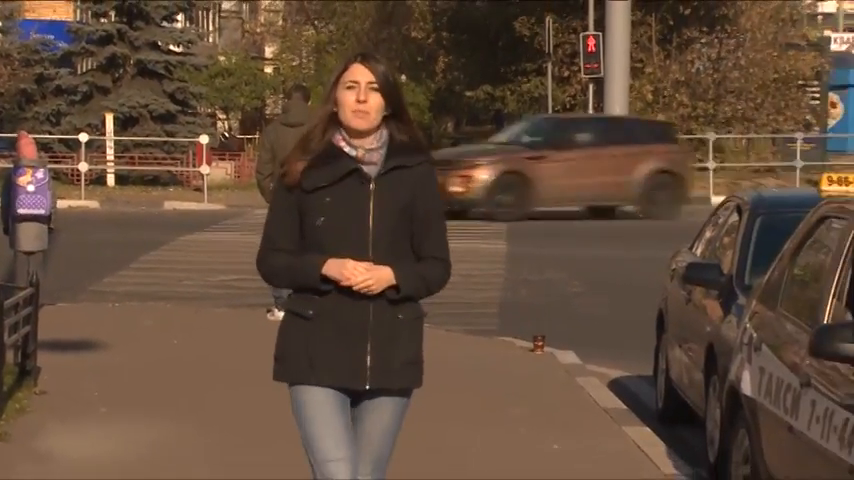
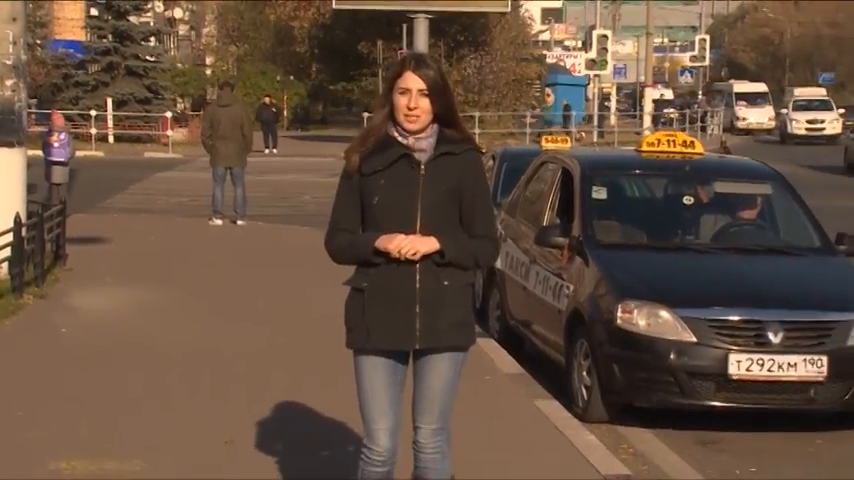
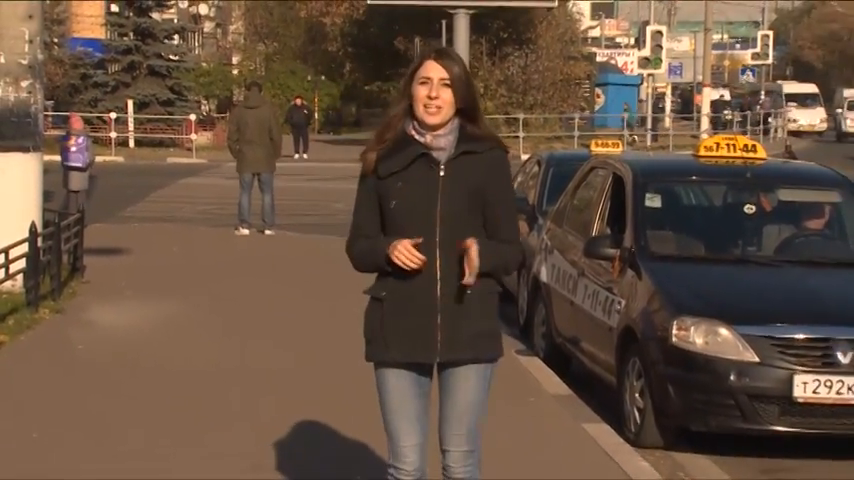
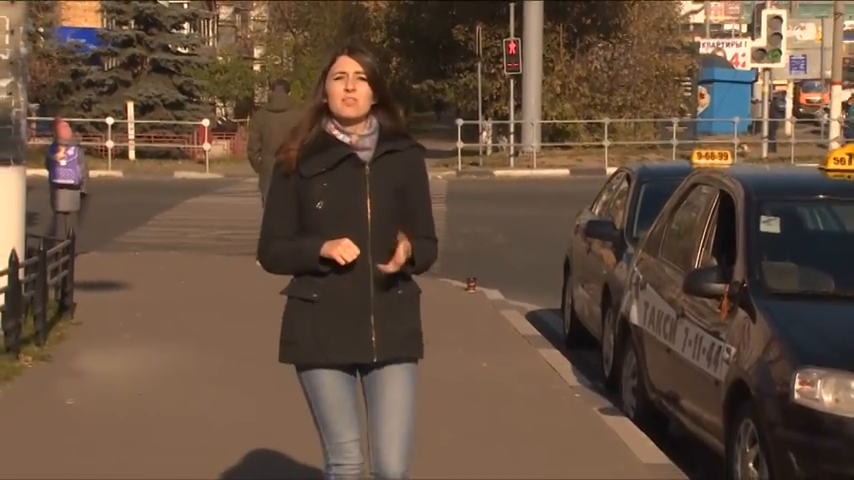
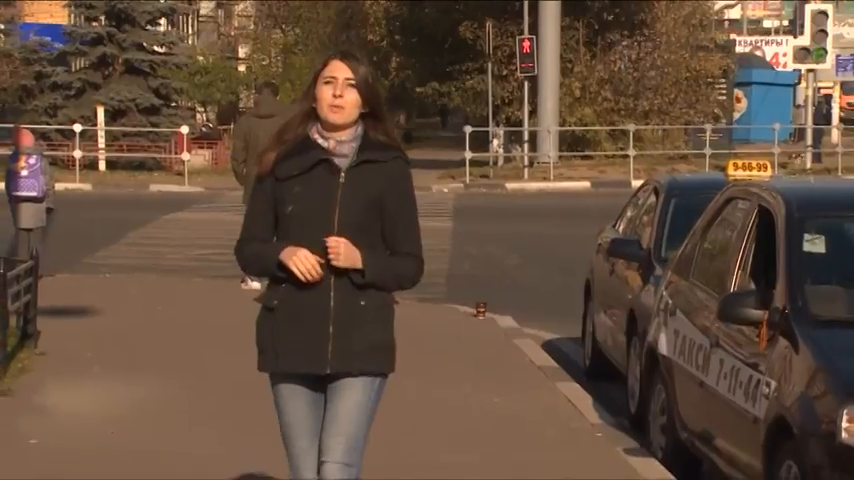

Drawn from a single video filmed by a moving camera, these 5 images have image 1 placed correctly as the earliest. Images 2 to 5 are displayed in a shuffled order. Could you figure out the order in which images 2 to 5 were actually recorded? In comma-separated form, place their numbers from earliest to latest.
5, 4, 3, 2
